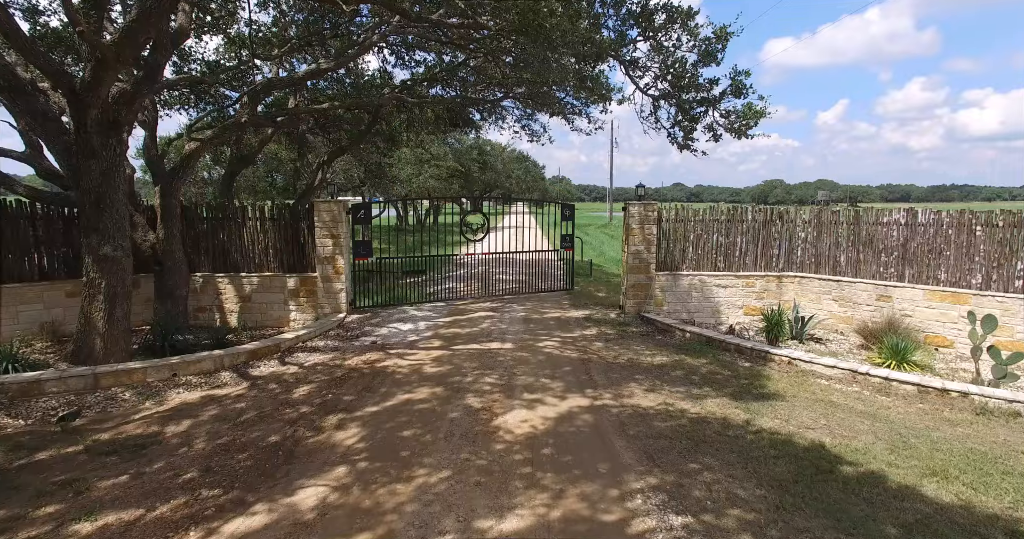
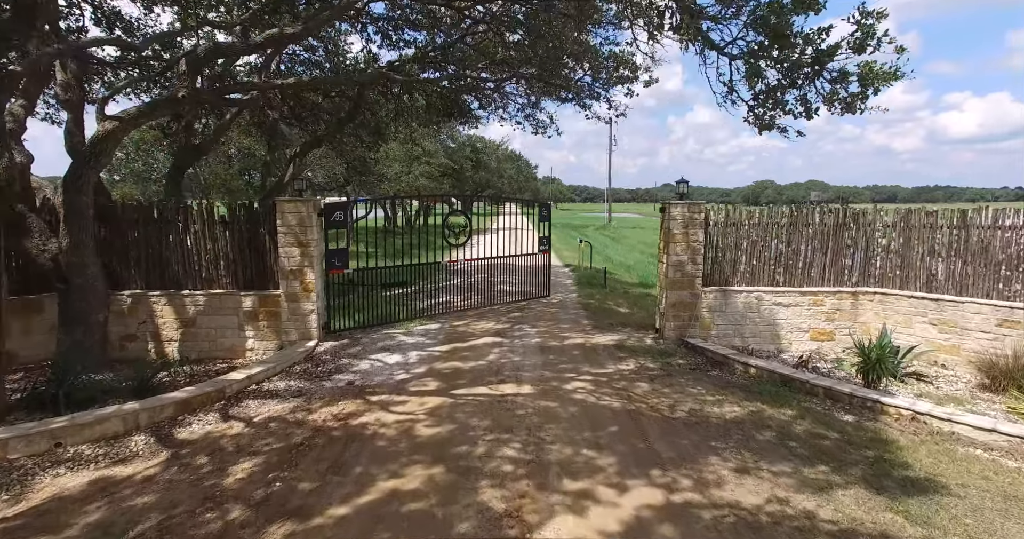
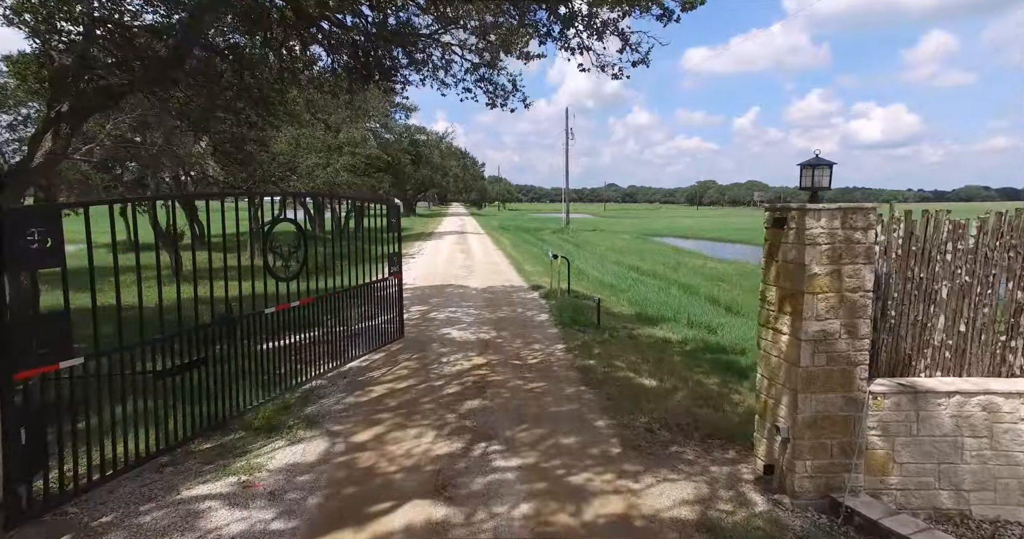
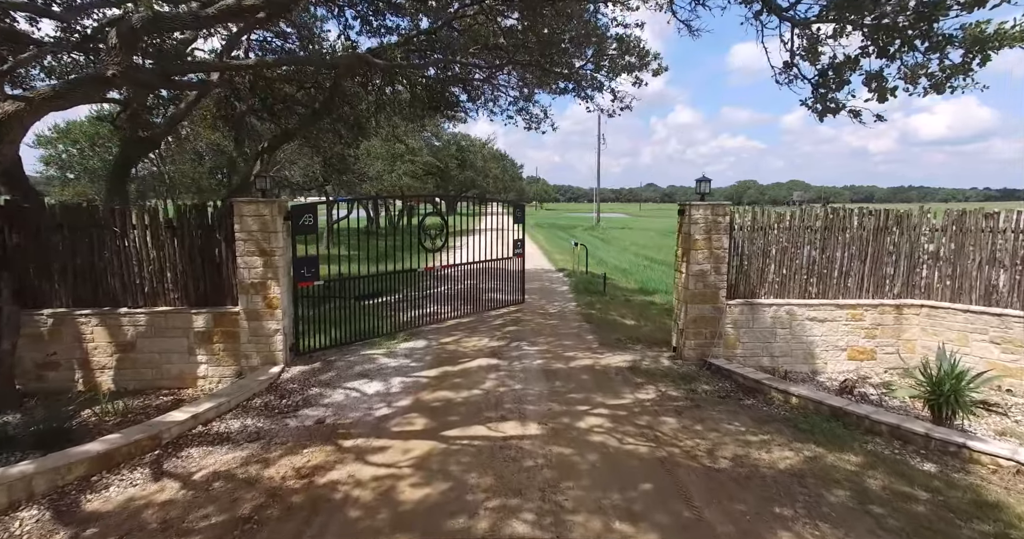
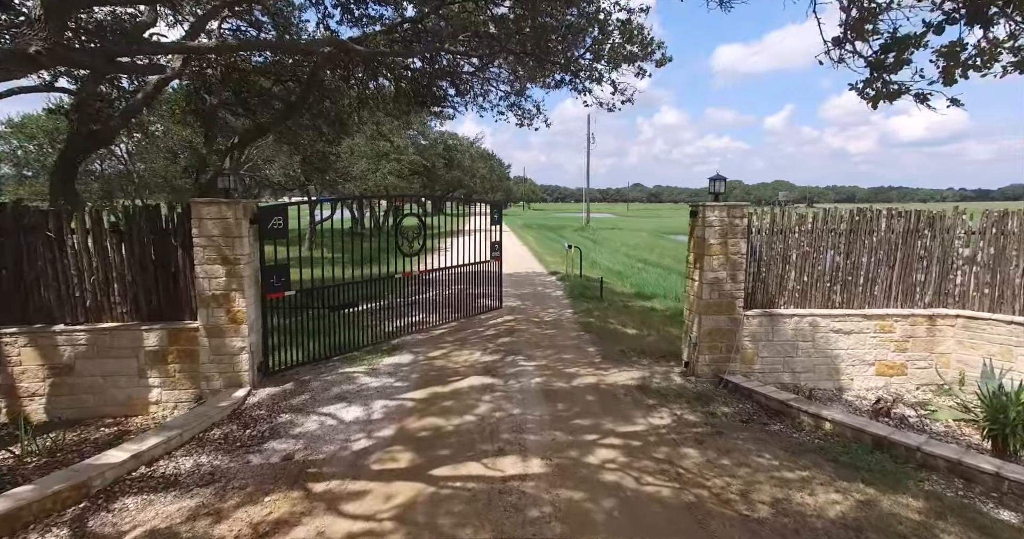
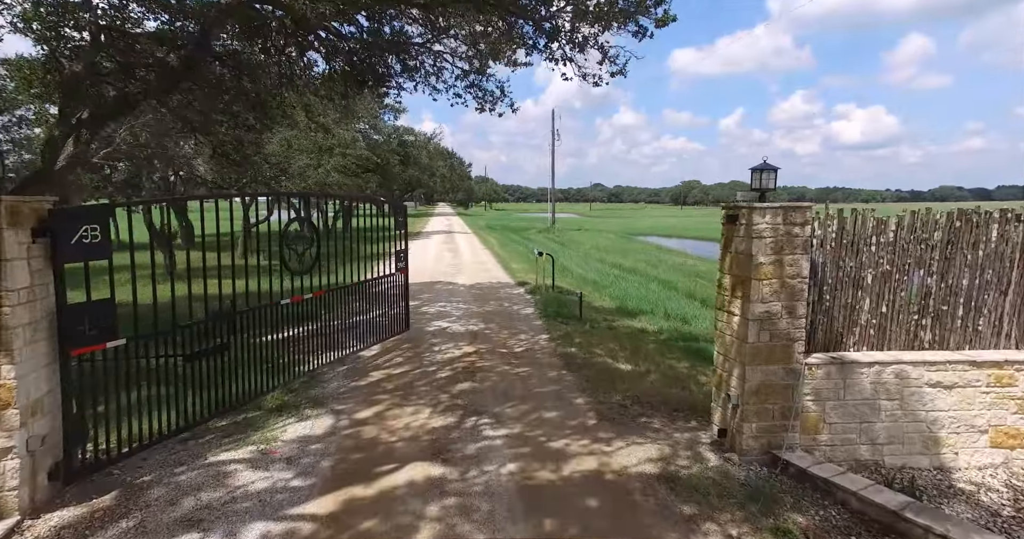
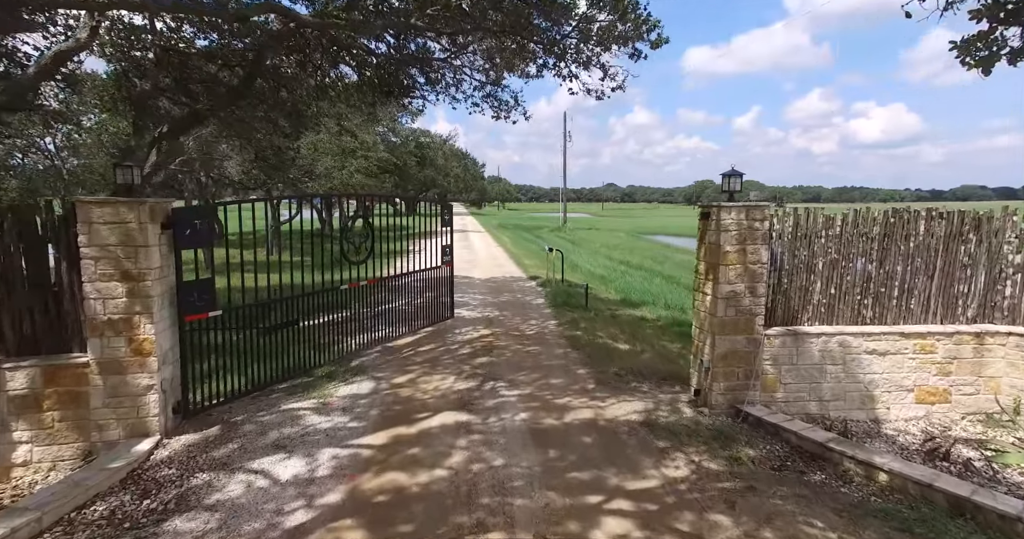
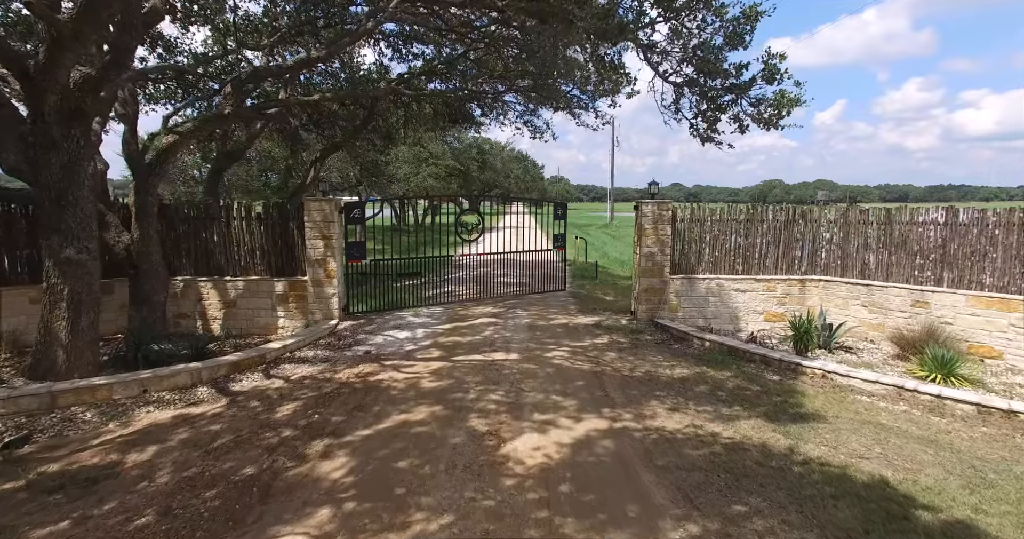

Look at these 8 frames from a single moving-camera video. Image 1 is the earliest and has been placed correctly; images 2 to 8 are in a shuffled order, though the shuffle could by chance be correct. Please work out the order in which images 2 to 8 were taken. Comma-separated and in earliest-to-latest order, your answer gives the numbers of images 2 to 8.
8, 2, 4, 5, 7, 6, 3
